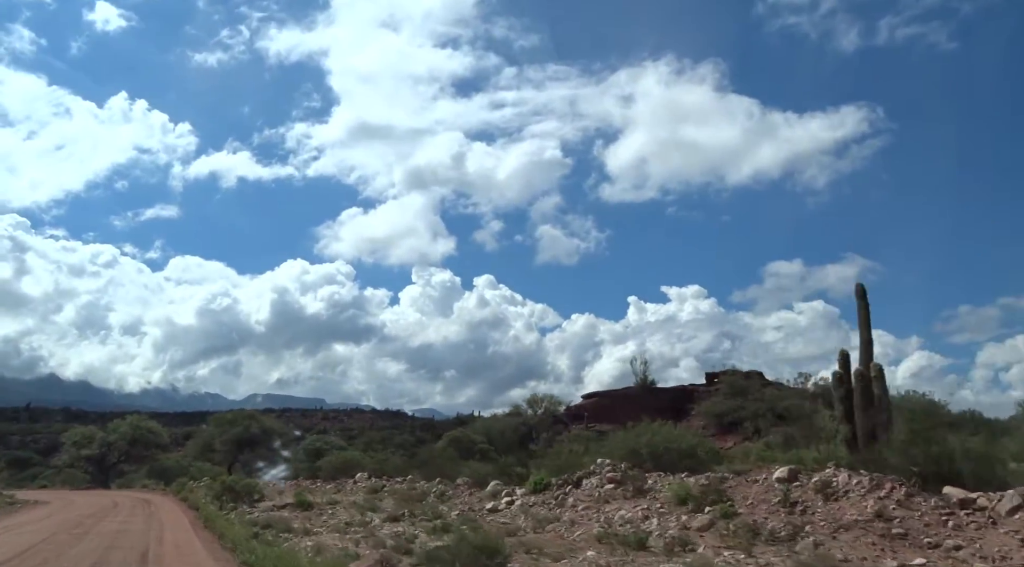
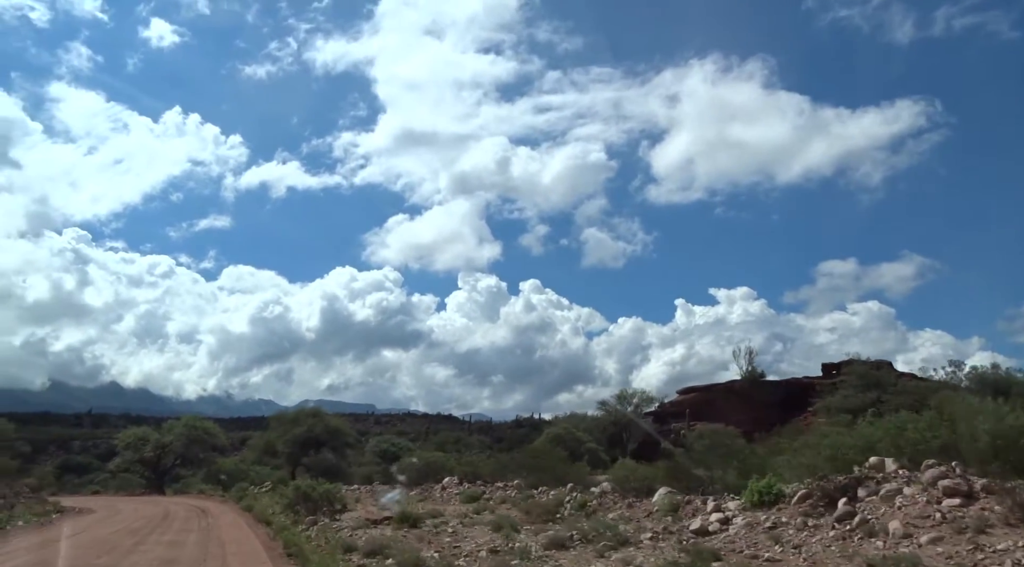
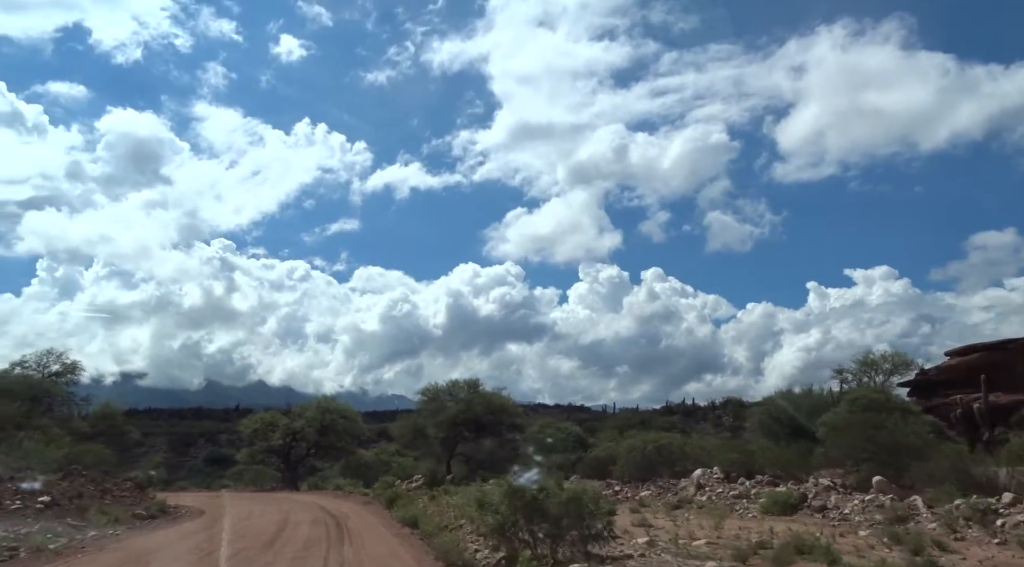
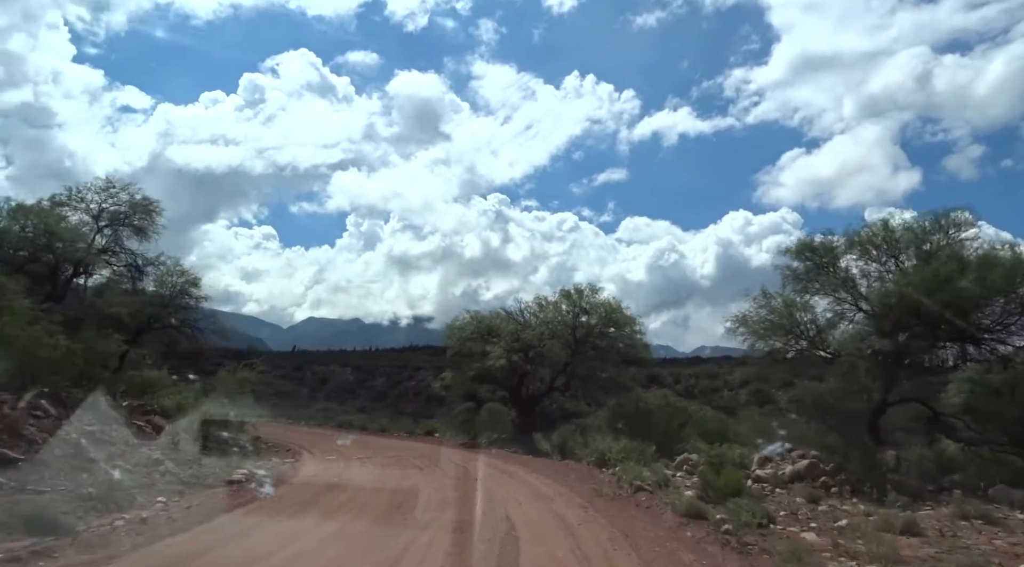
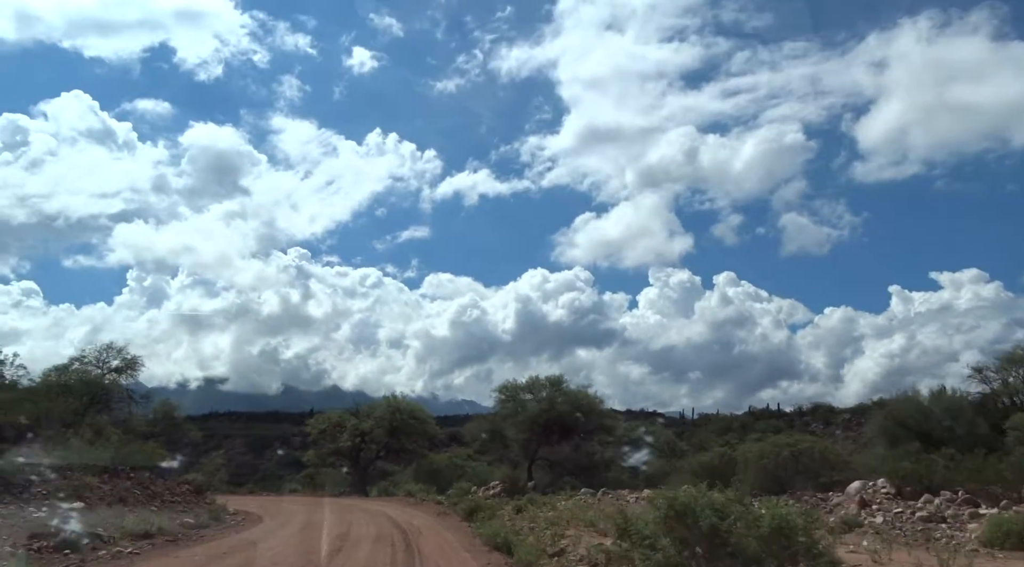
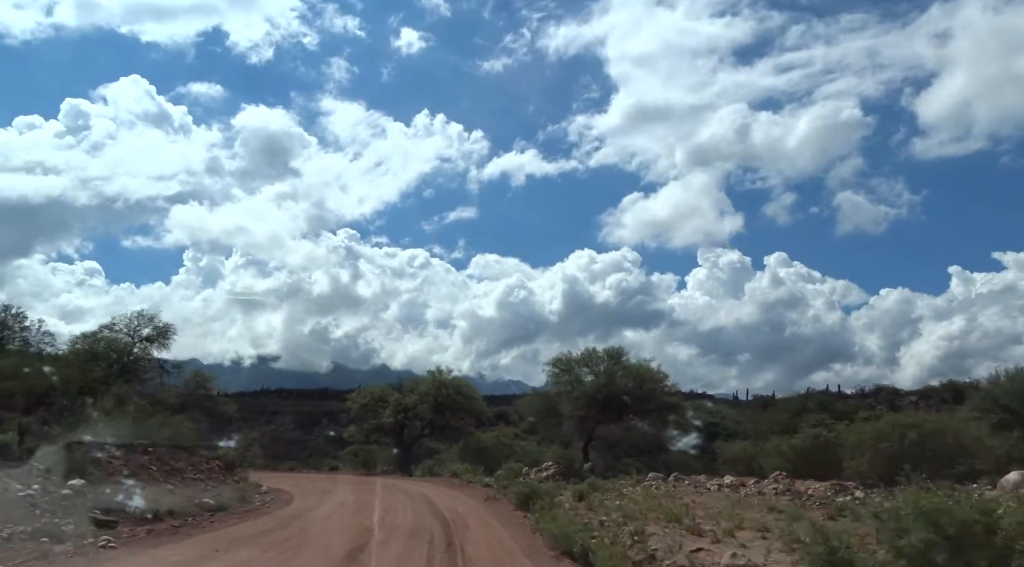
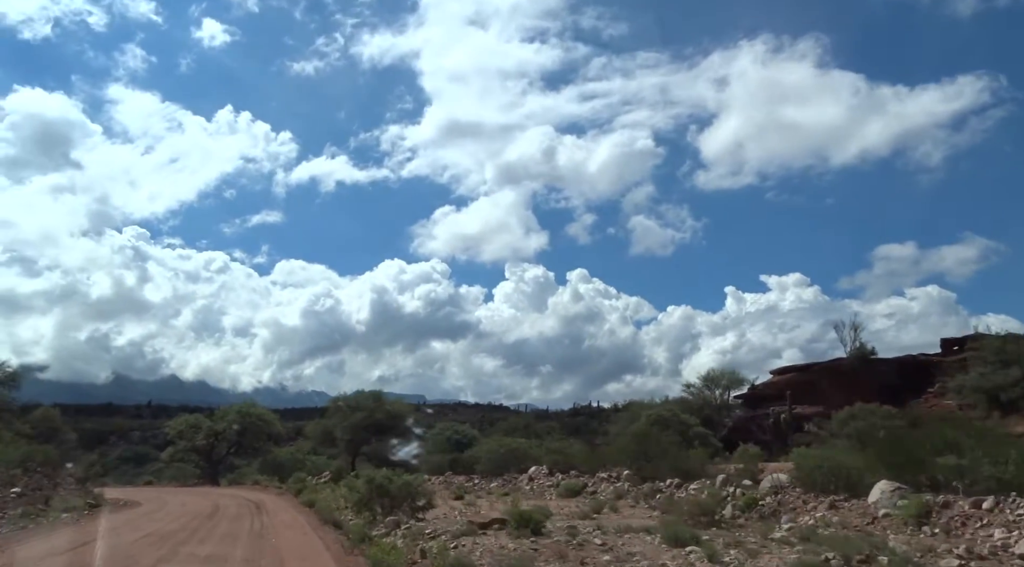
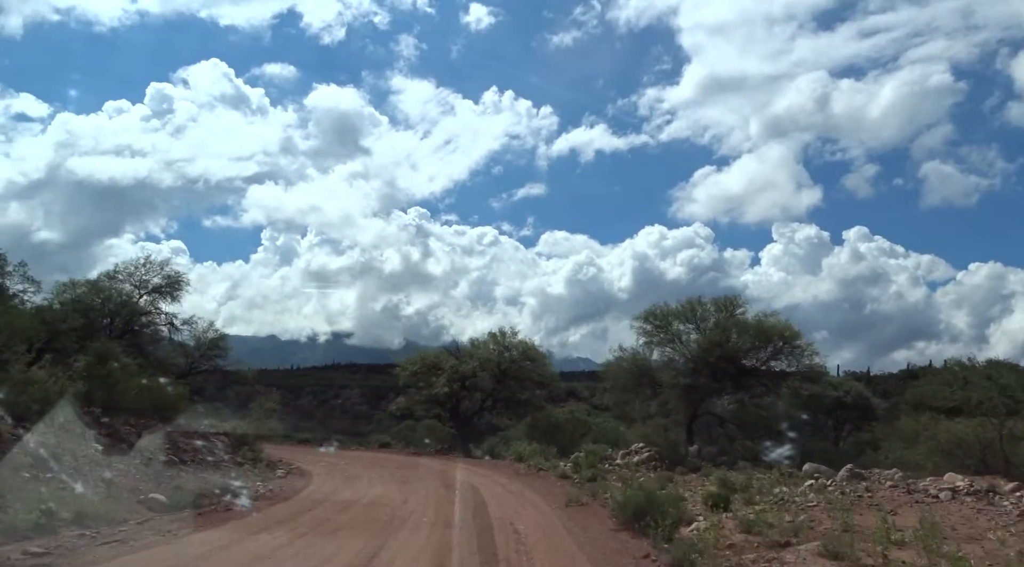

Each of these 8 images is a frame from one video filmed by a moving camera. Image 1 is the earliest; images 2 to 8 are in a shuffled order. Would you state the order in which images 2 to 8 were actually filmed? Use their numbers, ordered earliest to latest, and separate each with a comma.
2, 7, 3, 5, 6, 8, 4
